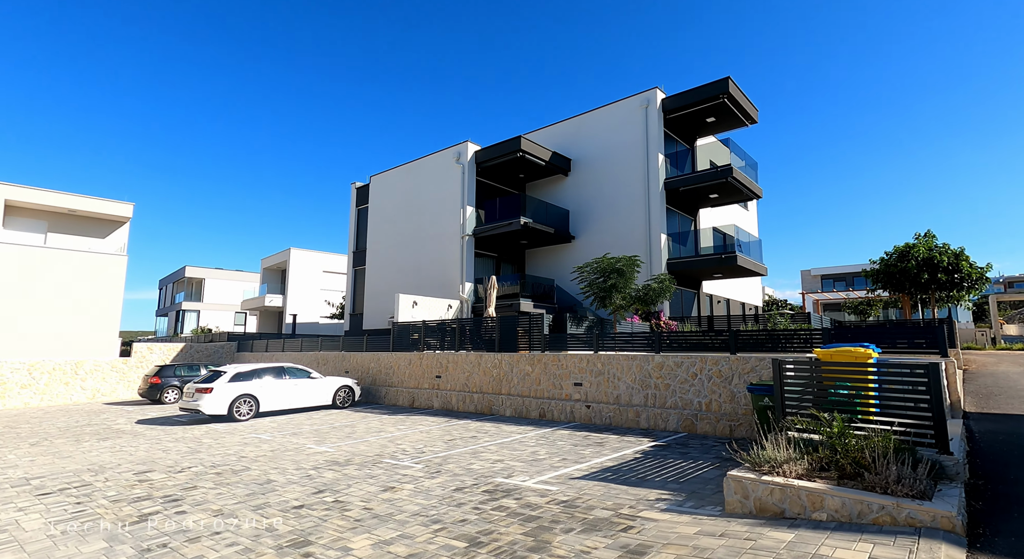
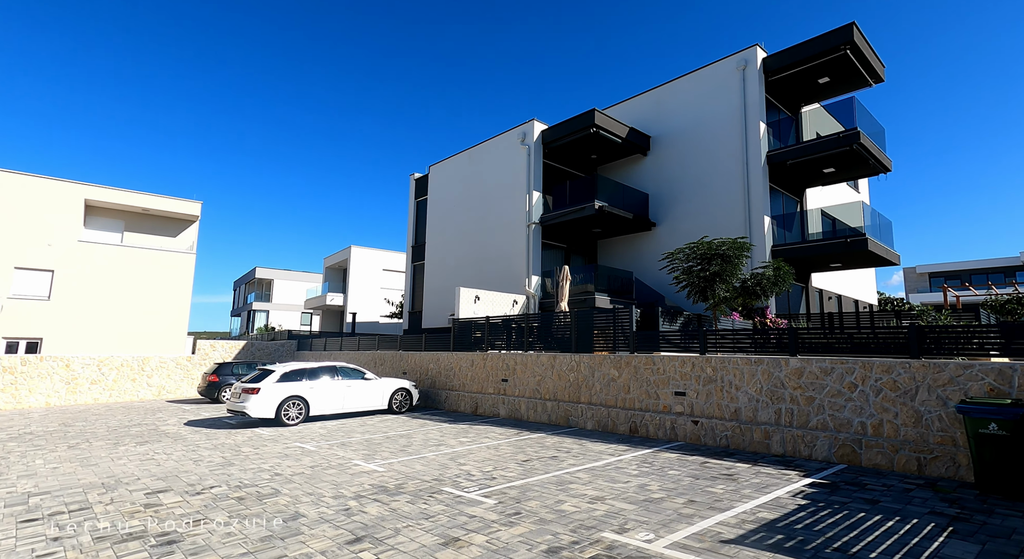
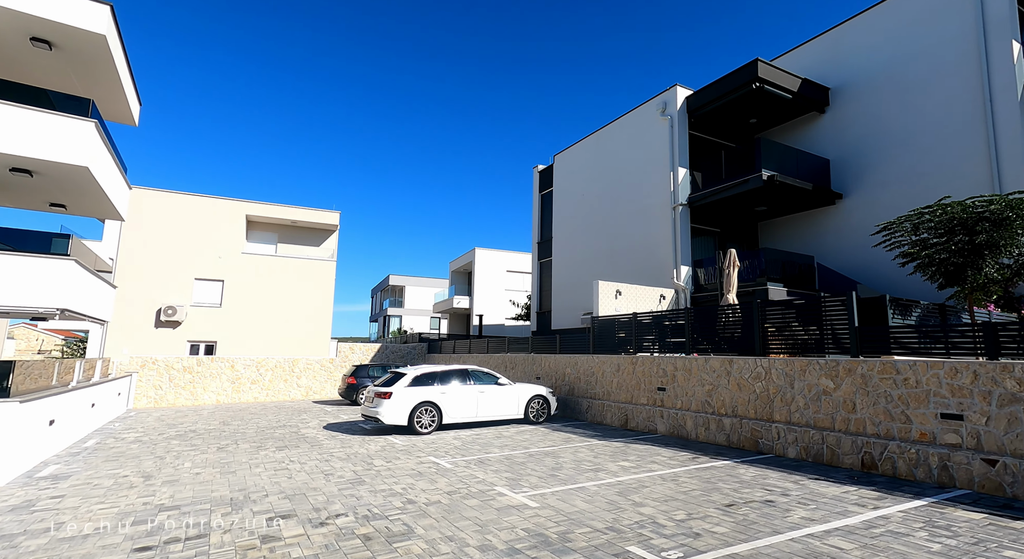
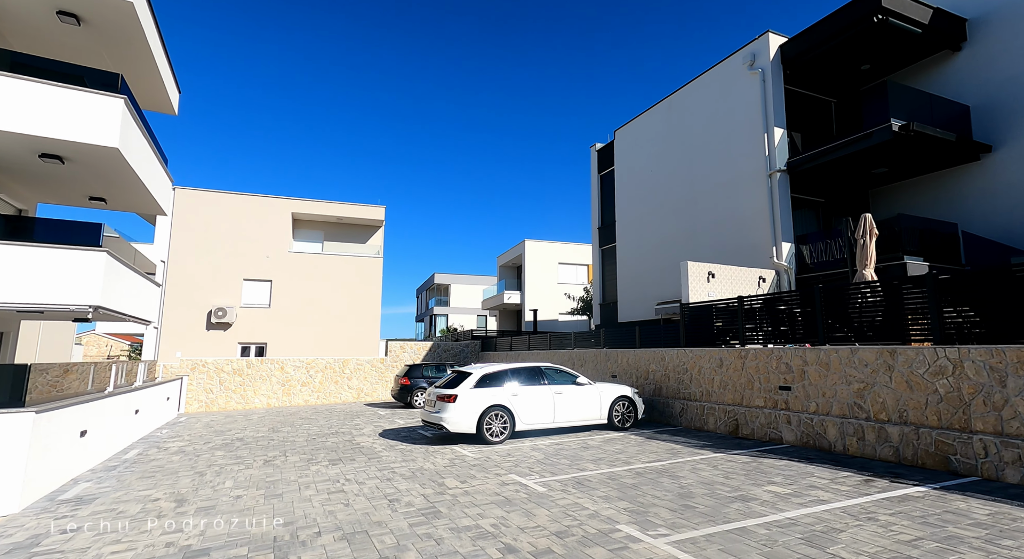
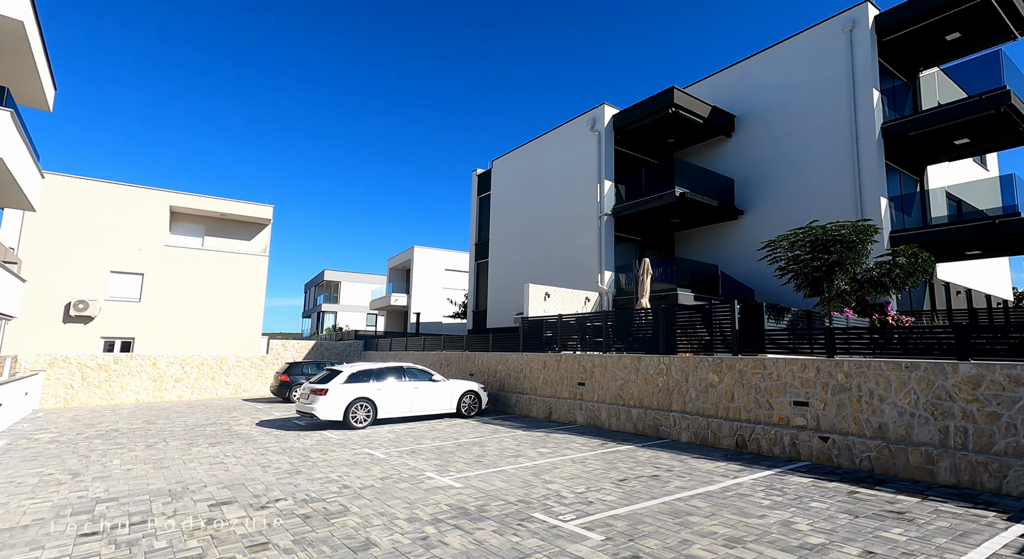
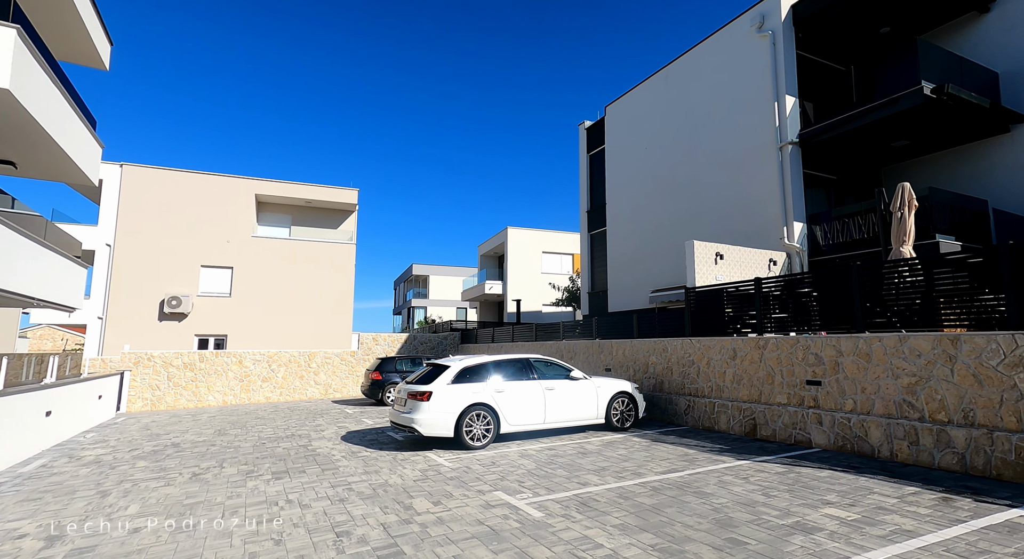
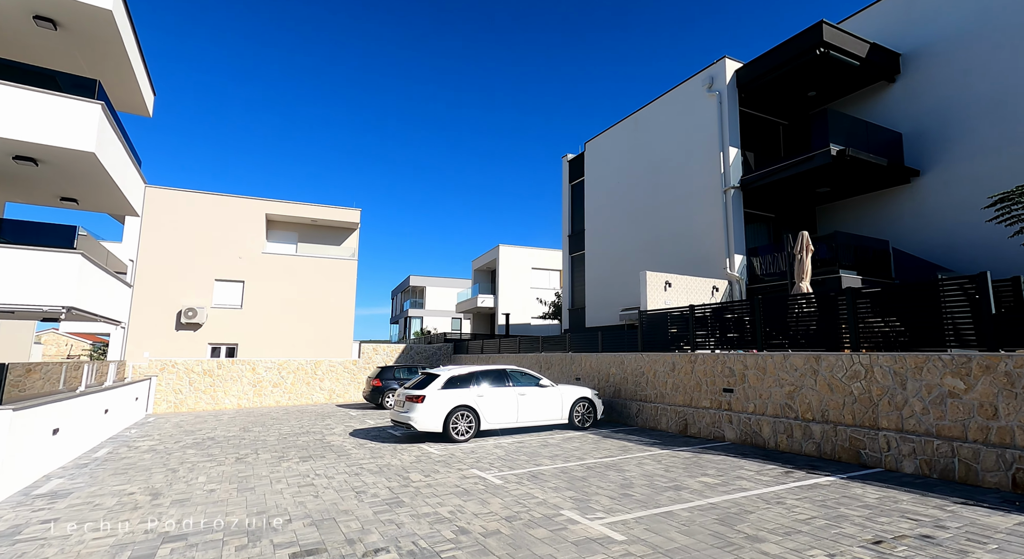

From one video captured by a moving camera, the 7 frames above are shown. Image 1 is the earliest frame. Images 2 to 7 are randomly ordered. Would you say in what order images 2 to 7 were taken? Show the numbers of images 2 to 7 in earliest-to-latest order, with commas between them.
2, 5, 3, 7, 4, 6
